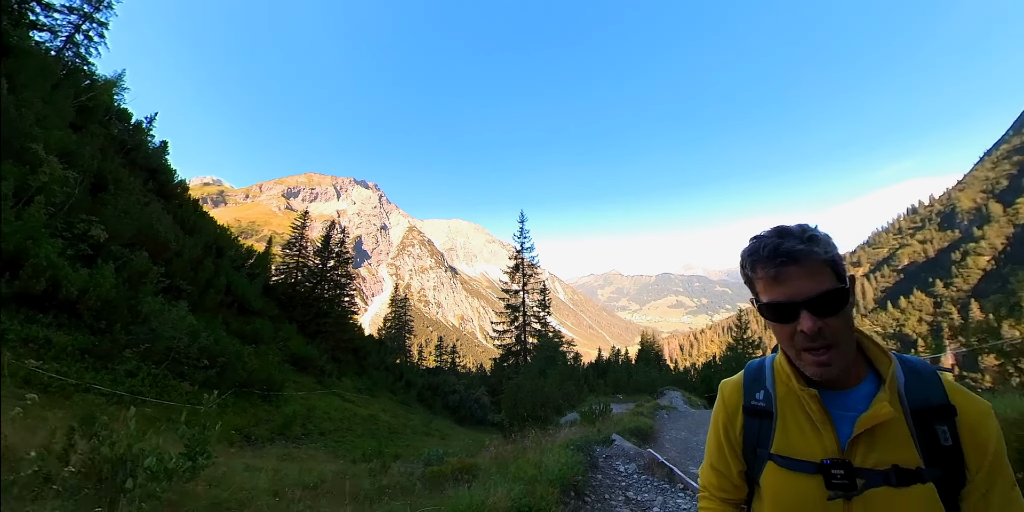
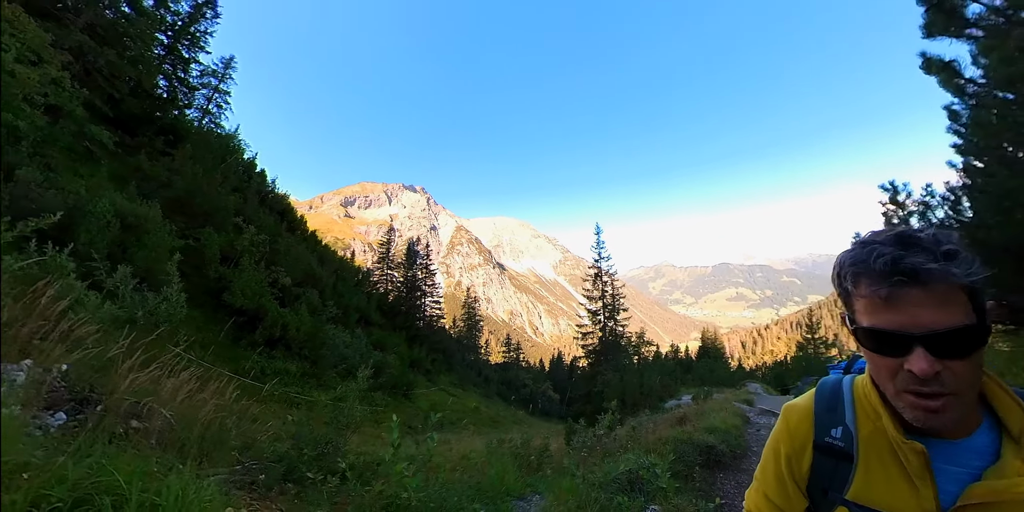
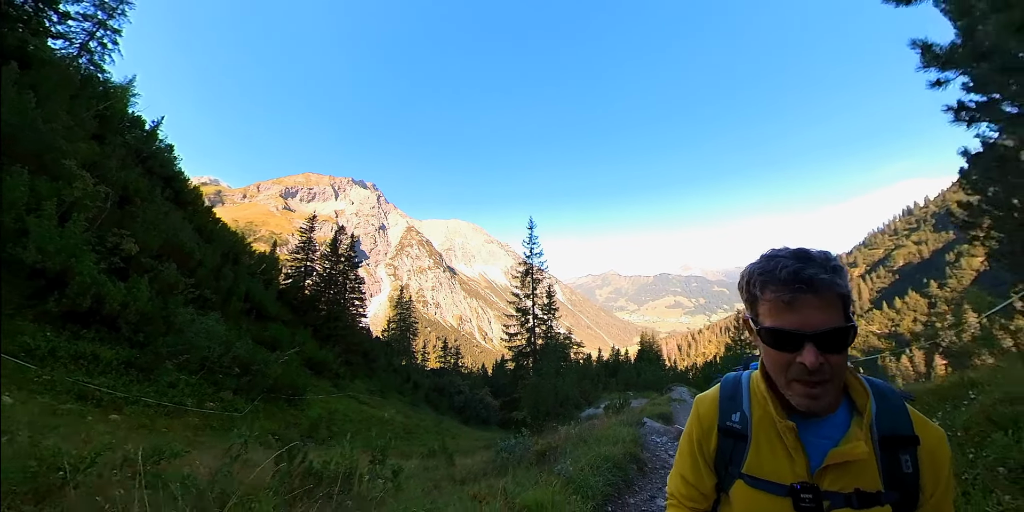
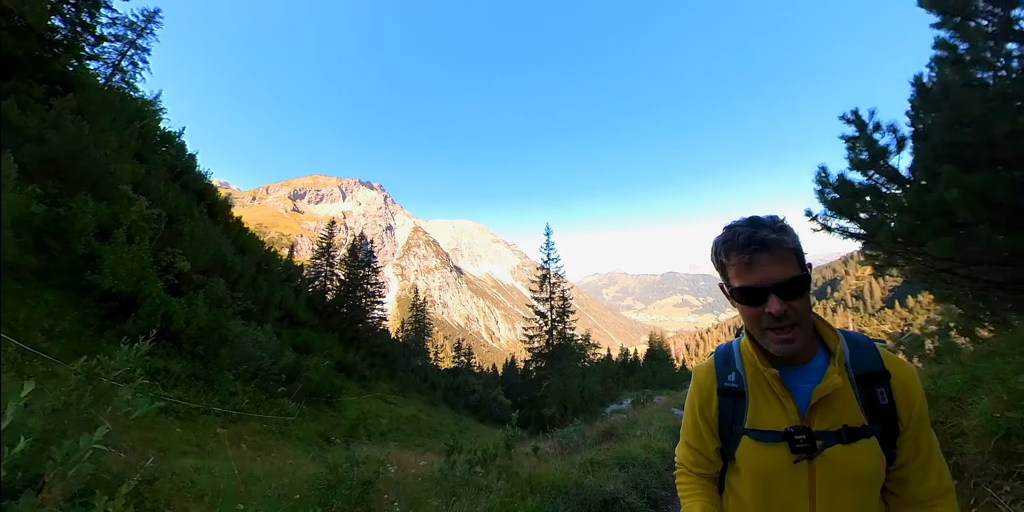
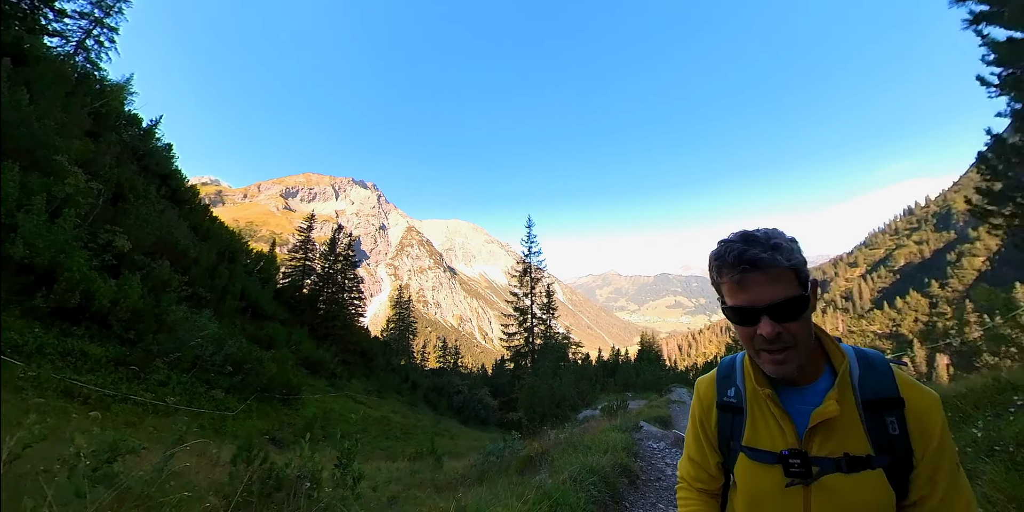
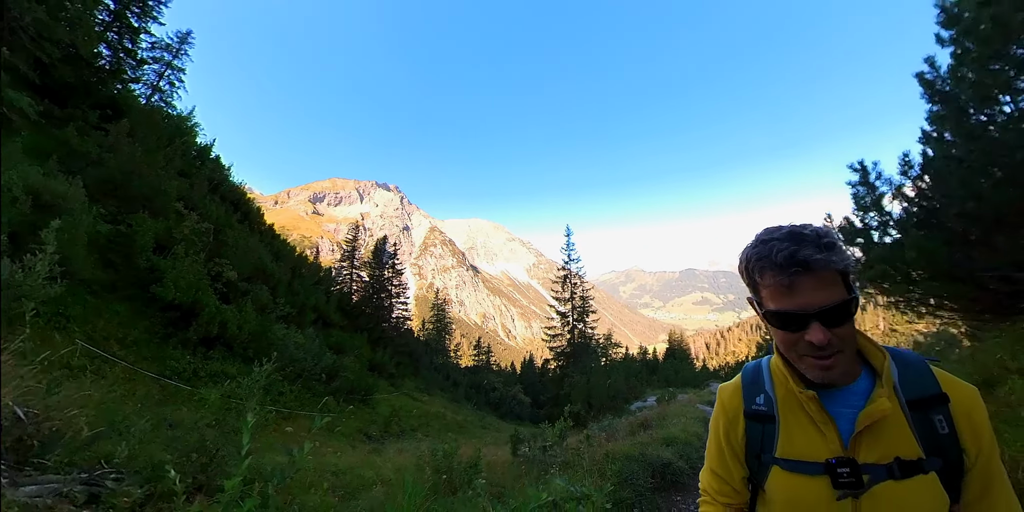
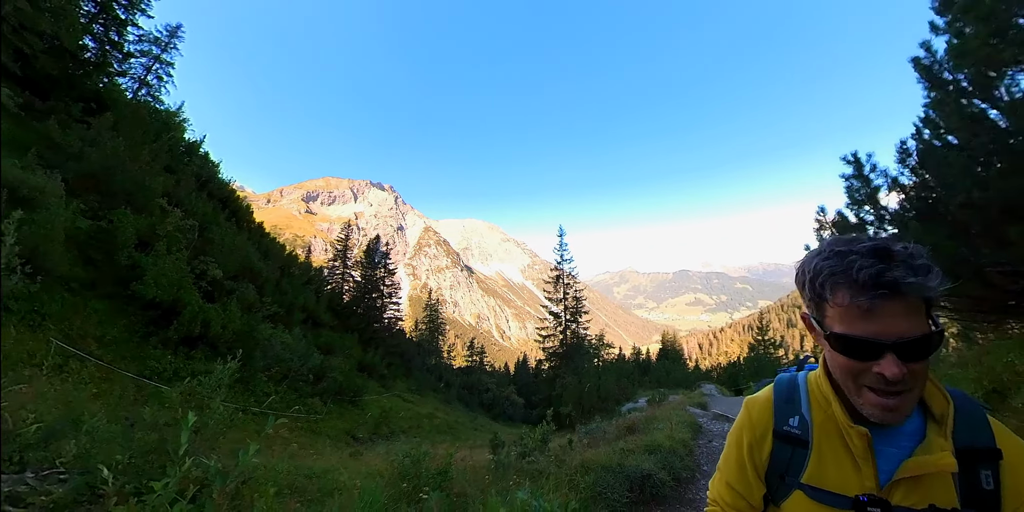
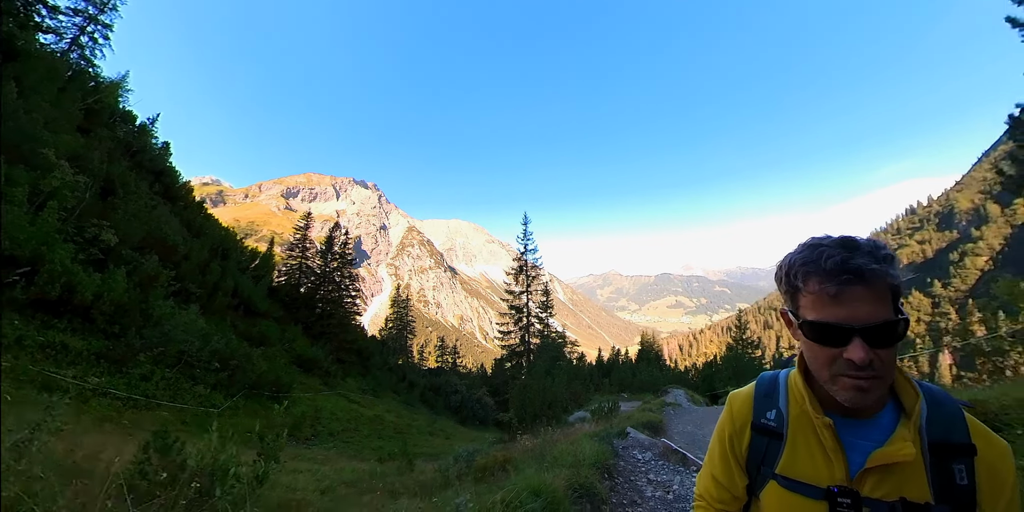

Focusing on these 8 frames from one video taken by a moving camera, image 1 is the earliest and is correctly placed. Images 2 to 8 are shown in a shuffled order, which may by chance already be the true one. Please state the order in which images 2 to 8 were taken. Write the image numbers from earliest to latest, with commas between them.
8, 5, 3, 4, 7, 6, 2
